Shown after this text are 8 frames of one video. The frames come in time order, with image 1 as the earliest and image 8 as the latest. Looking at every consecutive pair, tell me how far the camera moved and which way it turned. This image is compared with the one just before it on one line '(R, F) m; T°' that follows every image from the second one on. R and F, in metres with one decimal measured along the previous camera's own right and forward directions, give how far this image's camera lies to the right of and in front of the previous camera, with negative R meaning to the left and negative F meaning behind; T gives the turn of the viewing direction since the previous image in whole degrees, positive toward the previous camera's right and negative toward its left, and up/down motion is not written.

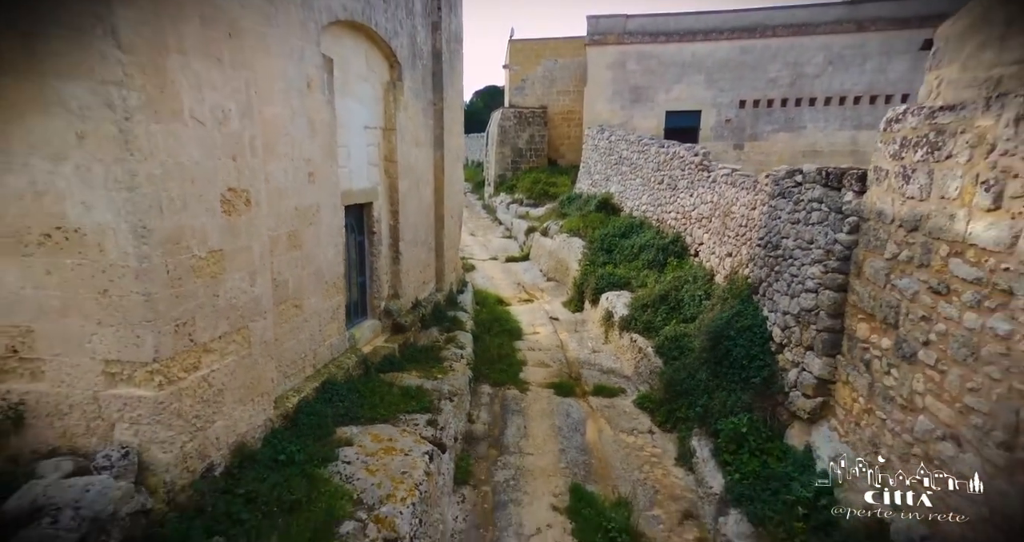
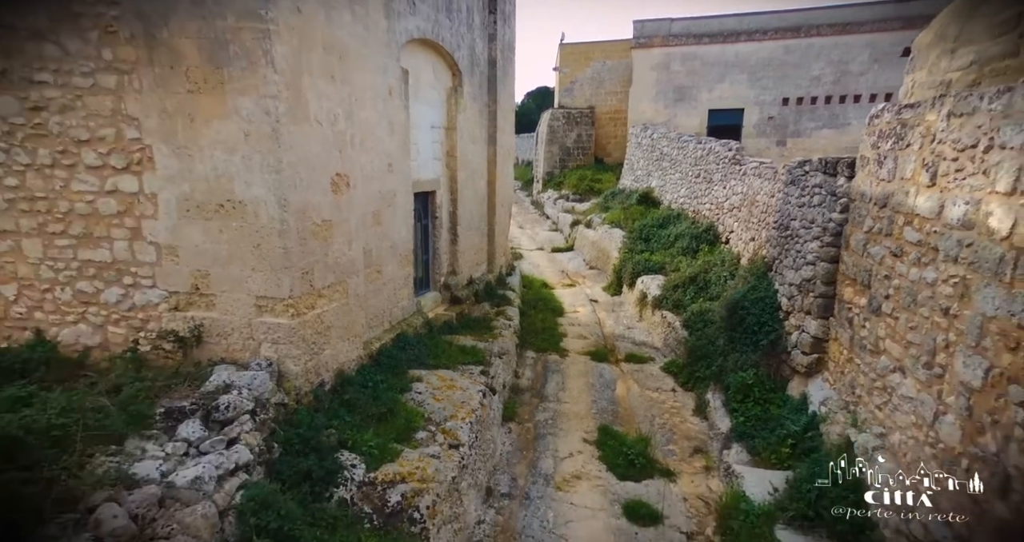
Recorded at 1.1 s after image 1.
(+0.1, -1.1) m; -5°
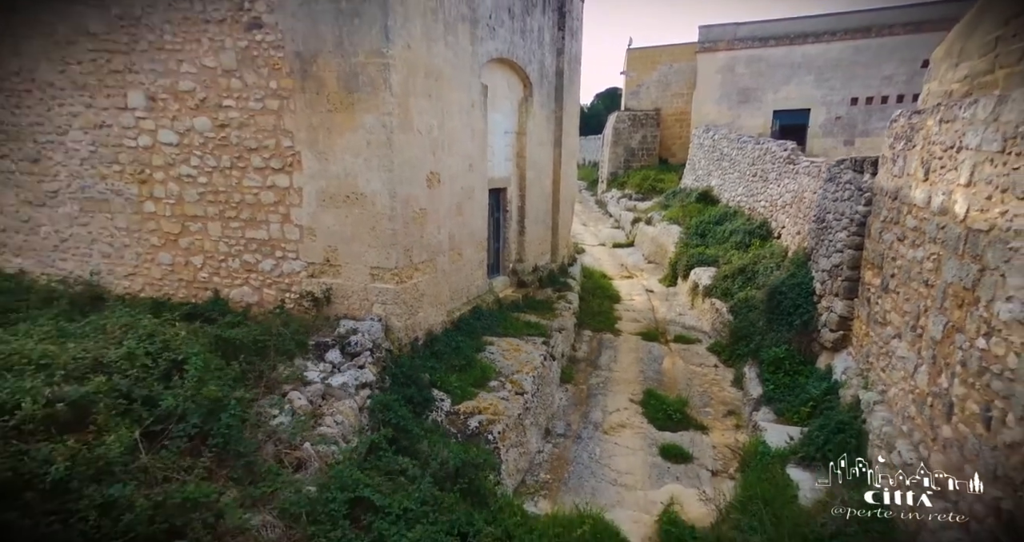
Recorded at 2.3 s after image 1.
(+0.1, -1.1) m; -6°
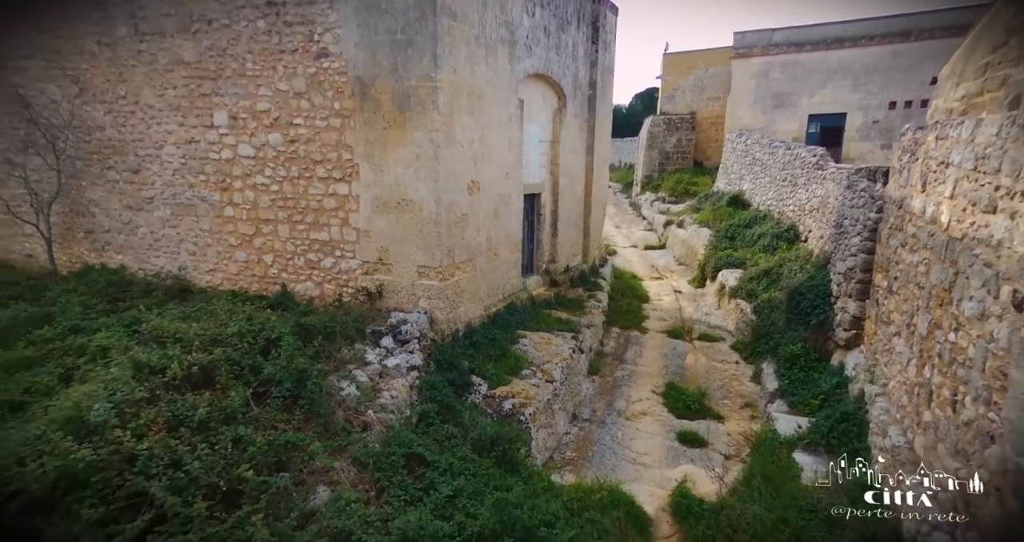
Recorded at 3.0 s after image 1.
(0.0, -0.7) m; -3°
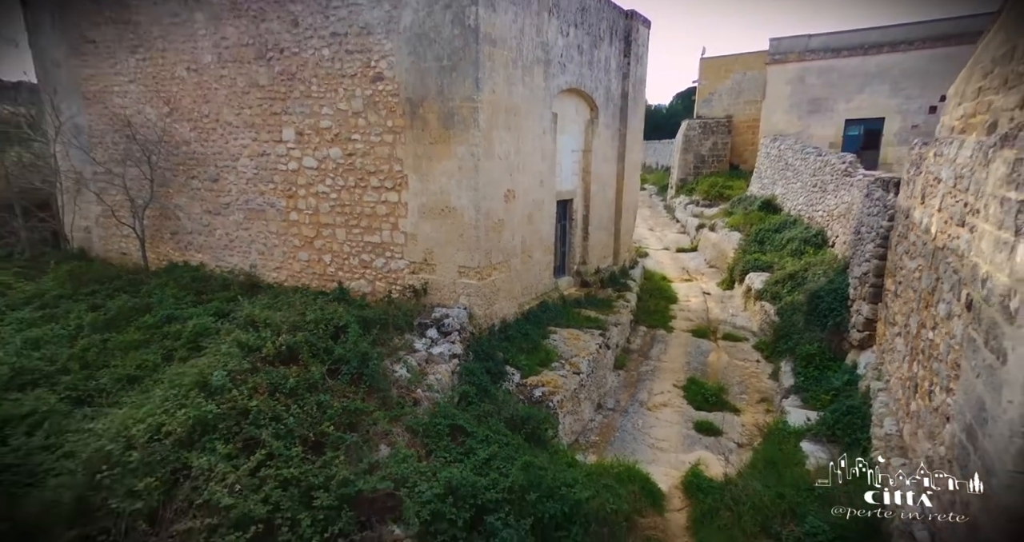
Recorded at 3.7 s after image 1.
(+0.1, -0.7) m; -4°
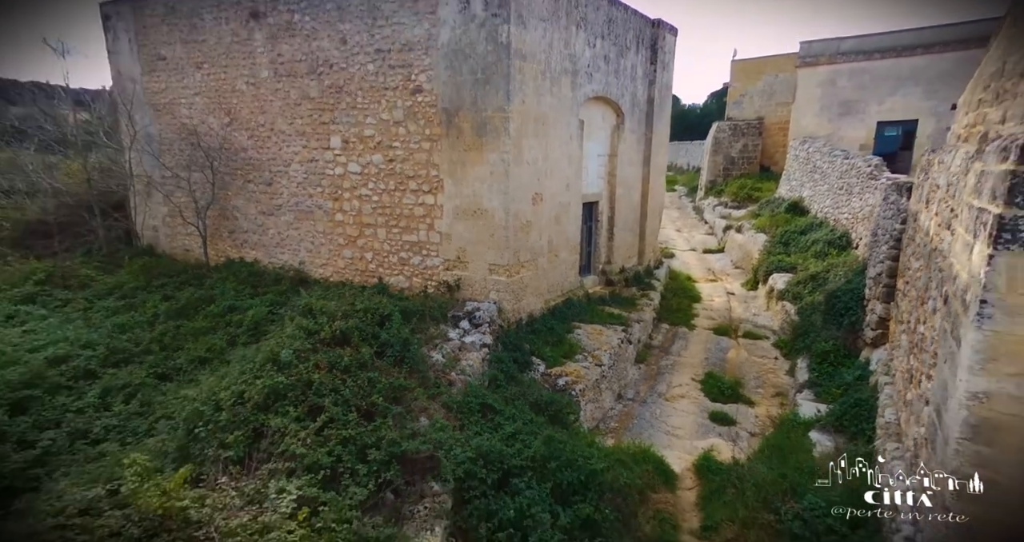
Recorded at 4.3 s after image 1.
(0.0, -0.6) m; -3°
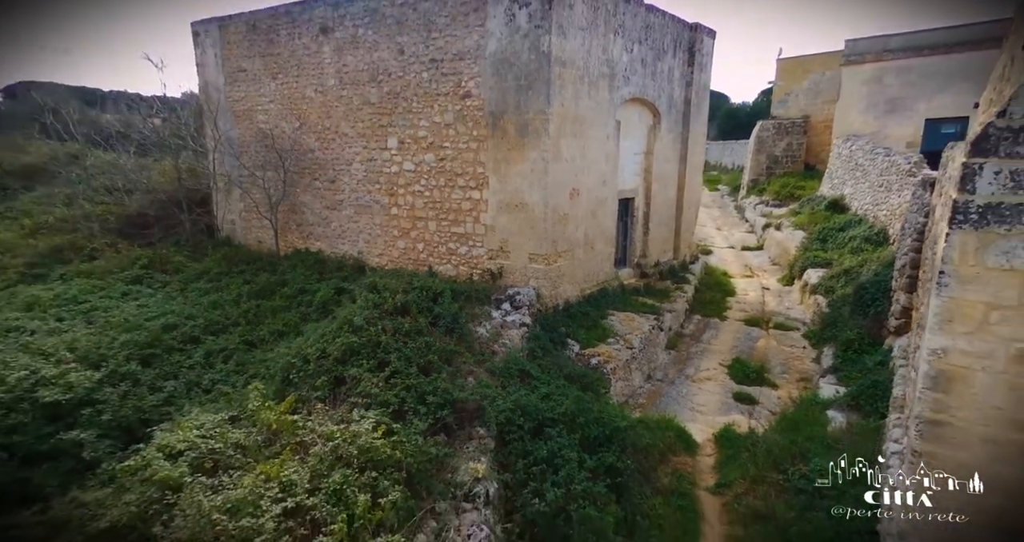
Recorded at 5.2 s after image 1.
(+0.1, -0.7) m; -4°
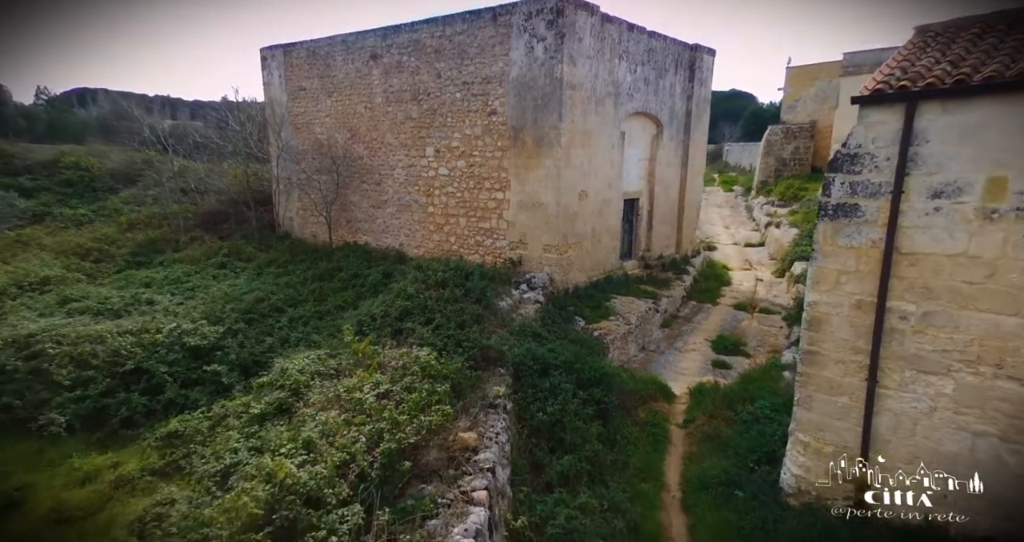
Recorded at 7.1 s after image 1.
(+0.1, -1.7) m; -2°
